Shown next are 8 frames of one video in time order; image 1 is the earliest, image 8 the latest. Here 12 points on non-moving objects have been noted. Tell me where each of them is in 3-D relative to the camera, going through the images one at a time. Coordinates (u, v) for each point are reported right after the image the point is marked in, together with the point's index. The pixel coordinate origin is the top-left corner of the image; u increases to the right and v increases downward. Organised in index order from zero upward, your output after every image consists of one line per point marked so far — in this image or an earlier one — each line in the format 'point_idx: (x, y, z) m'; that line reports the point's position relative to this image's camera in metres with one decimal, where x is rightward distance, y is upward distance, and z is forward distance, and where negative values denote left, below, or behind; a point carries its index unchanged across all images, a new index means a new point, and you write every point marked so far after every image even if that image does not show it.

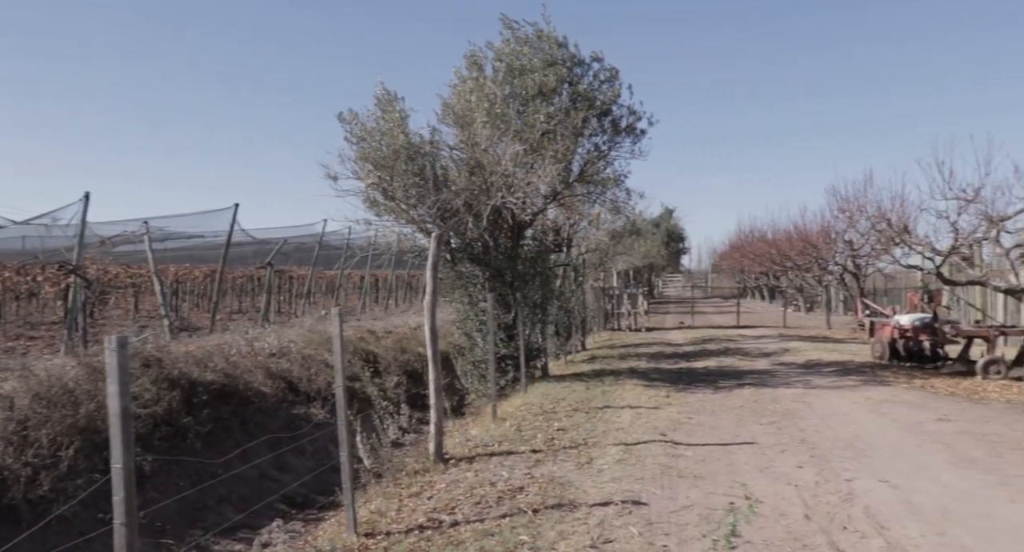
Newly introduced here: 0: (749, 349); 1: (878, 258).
0: (+4.9, -1.6, +15.5) m
1: (+6.4, +0.3, +12.7) m
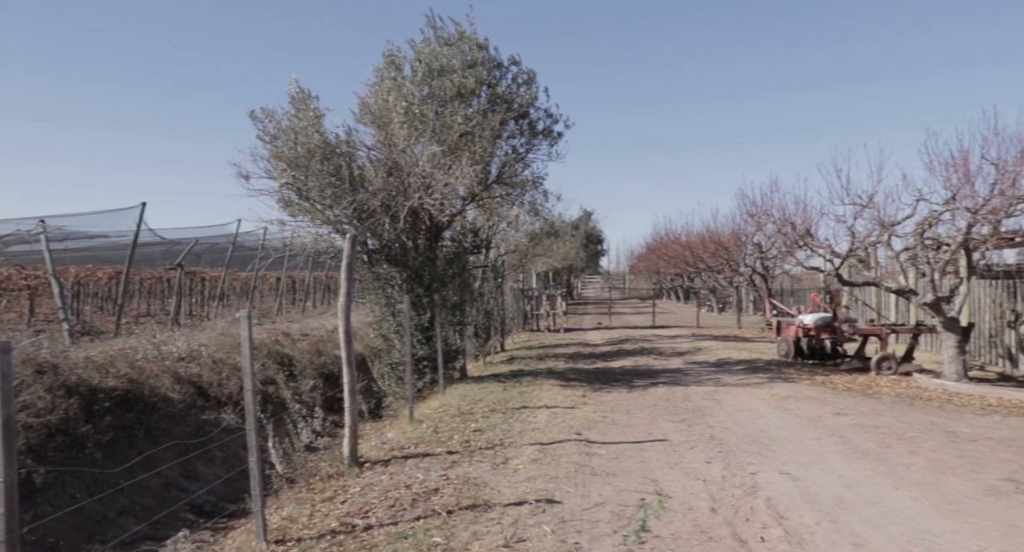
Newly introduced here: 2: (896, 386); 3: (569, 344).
0: (+3.2, -1.6, +15.8) m
1: (+5.0, +0.3, +13.2) m
2: (+6.2, -1.8, +11.6) m
3: (+1.2, -1.6, +17.2) m
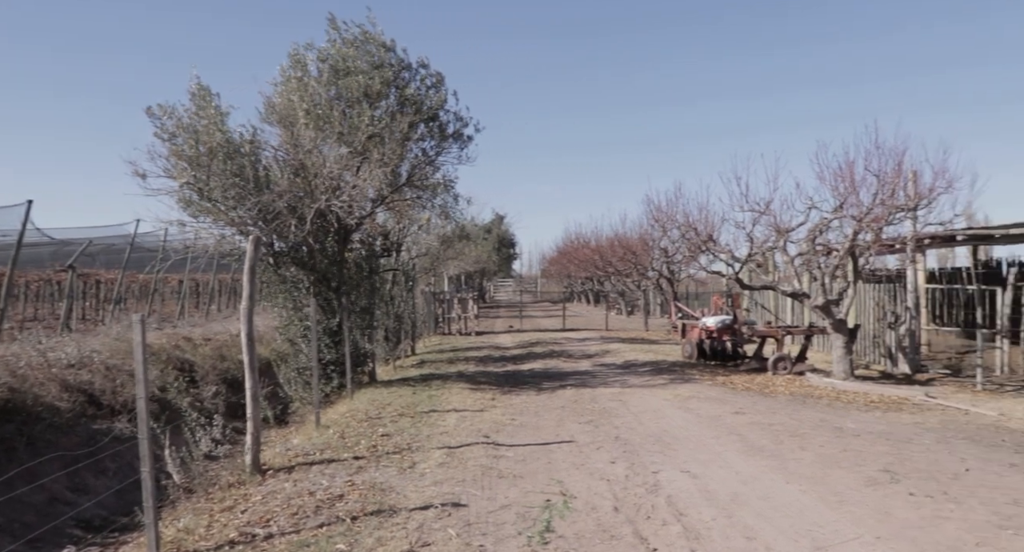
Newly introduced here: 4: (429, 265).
0: (+1.3, -1.7, +16.1) m
1: (+3.3, +0.2, +13.6) m
2: (+4.7, -1.9, +12.2) m
3: (-0.8, -1.7, +17.2) m
4: (-2.4, +0.3, +19.8) m
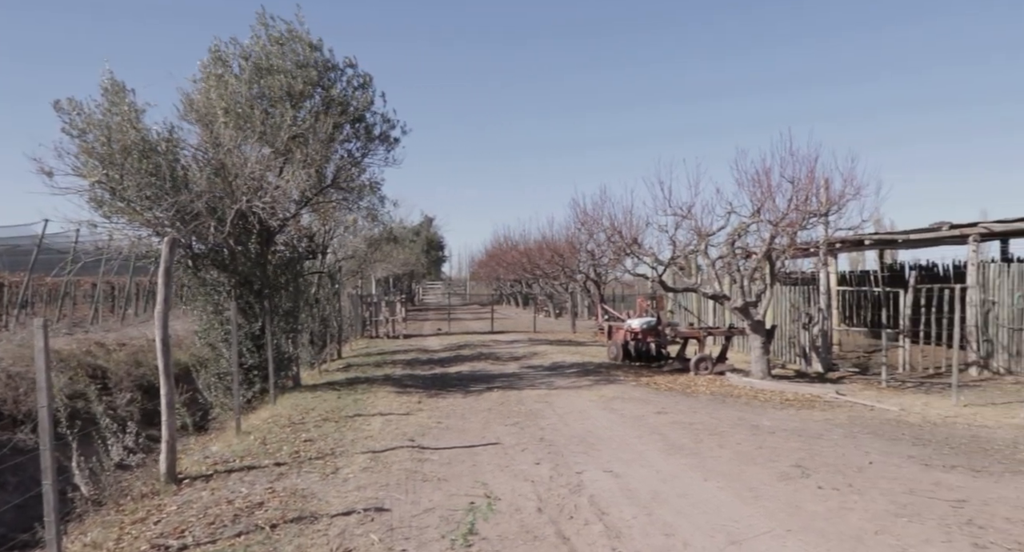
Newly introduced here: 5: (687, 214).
0: (-0.3, -1.7, +16.1) m
1: (+1.9, +0.2, +13.9) m
2: (+3.5, -1.9, +12.5) m
3: (-2.5, -1.8, +17.1) m
4: (-4.3, +0.2, +19.6) m
5: (+3.0, +1.1, +12.4) m
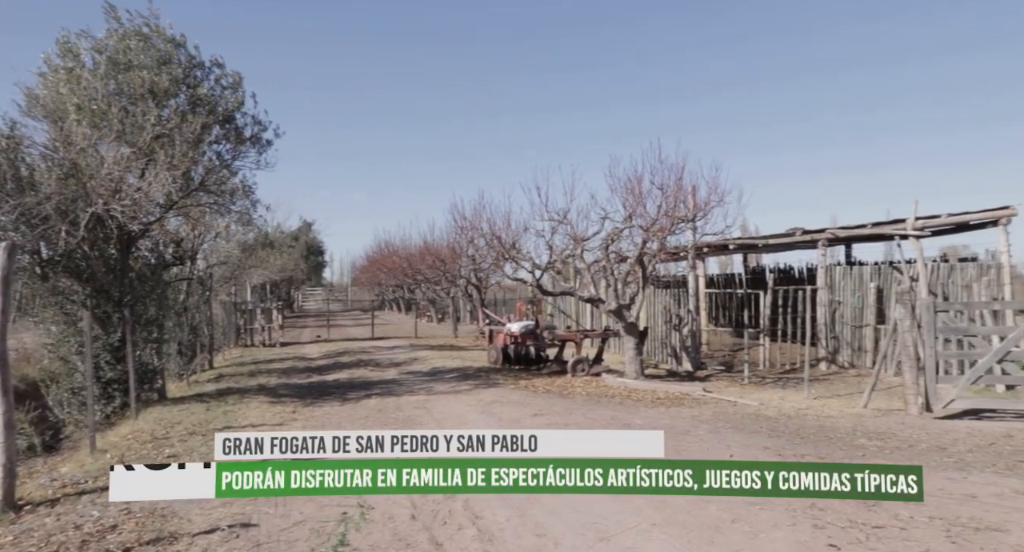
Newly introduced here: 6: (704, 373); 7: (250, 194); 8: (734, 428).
0: (-2.8, -1.9, +15.9) m
1: (-0.4, +0.1, +14.0) m
2: (+1.3, -2.0, +12.9) m
3: (-5.1, -1.9, +16.6) m
4: (-7.3, +0.1, +18.8) m
5: (+0.9, +1.0, +12.7) m
6: (+3.5, -1.8, +13.1) m
7: (-4.9, +1.5, +13.5) m
8: (+3.3, -2.3, +10.6) m
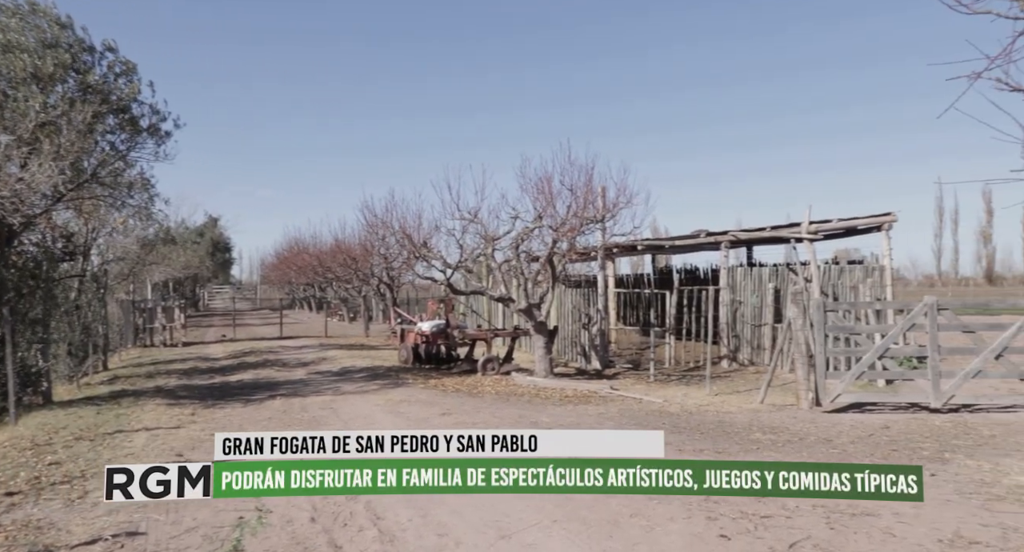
0: (-4.7, -1.8, +15.6) m
1: (-2.0, +0.1, +13.9) m
2: (-0.3, -2.0, +12.9) m
3: (-7.1, -1.9, +16.1) m
4: (-9.4, +0.1, +18.1) m
5: (-0.7, +1.0, +12.7) m
6: (+1.9, -1.8, +13.3) m
7: (-6.5, +1.6, +13.0) m
8: (+1.9, -2.3, +10.9) m
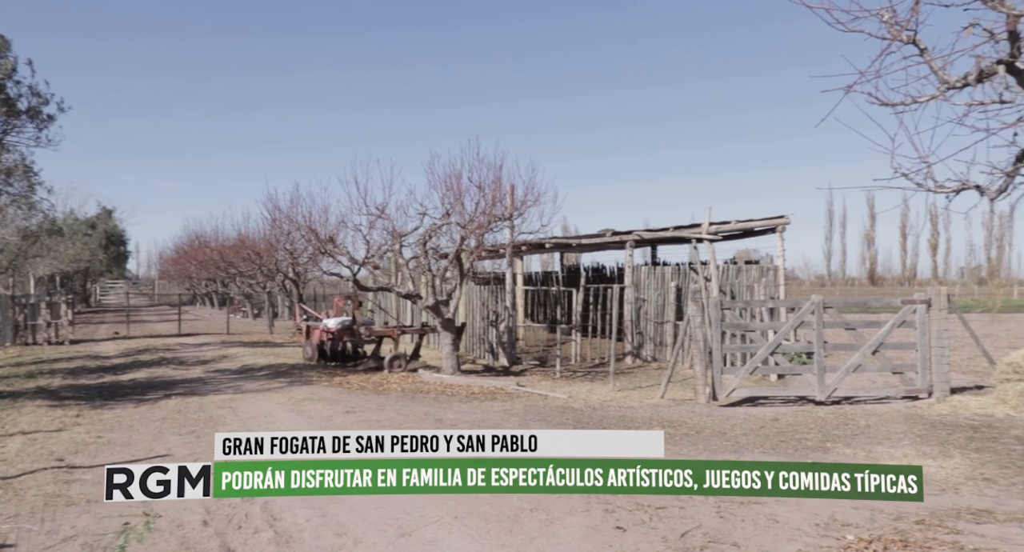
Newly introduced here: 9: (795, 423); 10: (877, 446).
0: (-6.6, -1.7, +15.1) m
1: (-3.8, +0.2, +13.6) m
2: (-1.9, -1.9, +12.8) m
3: (-9.0, -1.7, +15.3) m
4: (-11.5, +0.3, +17.0) m
5: (-2.3, +1.1, +12.6) m
6: (+0.2, -1.7, +13.5) m
7: (-8.1, +1.7, +12.2) m
8: (+0.4, -2.2, +11.0) m
9: (+4.2, -2.2, +10.5) m
10: (+4.7, -2.2, +9.2) m
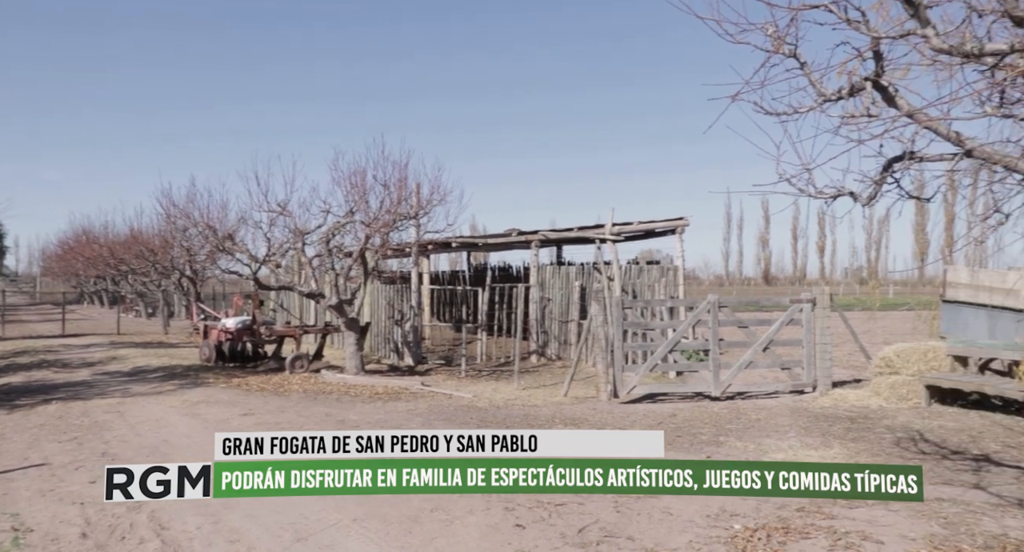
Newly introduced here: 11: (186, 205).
0: (-8.5, -1.6, +14.3) m
1: (-5.5, +0.2, +13.1) m
2: (-3.6, -1.9, +12.6) m
3: (-10.9, -1.7, +14.2) m
4: (-13.5, +0.4, +15.7) m
5: (-3.9, +1.1, +12.2) m
6: (-1.6, -1.7, +13.4) m
7: (-9.7, +1.7, +11.3) m
8: (-1.1, -2.2, +11.0) m
9: (+2.7, -2.2, +10.9) m
10: (+3.4, -2.2, +9.7) m
11: (-7.9, +1.7, +17.5) m
